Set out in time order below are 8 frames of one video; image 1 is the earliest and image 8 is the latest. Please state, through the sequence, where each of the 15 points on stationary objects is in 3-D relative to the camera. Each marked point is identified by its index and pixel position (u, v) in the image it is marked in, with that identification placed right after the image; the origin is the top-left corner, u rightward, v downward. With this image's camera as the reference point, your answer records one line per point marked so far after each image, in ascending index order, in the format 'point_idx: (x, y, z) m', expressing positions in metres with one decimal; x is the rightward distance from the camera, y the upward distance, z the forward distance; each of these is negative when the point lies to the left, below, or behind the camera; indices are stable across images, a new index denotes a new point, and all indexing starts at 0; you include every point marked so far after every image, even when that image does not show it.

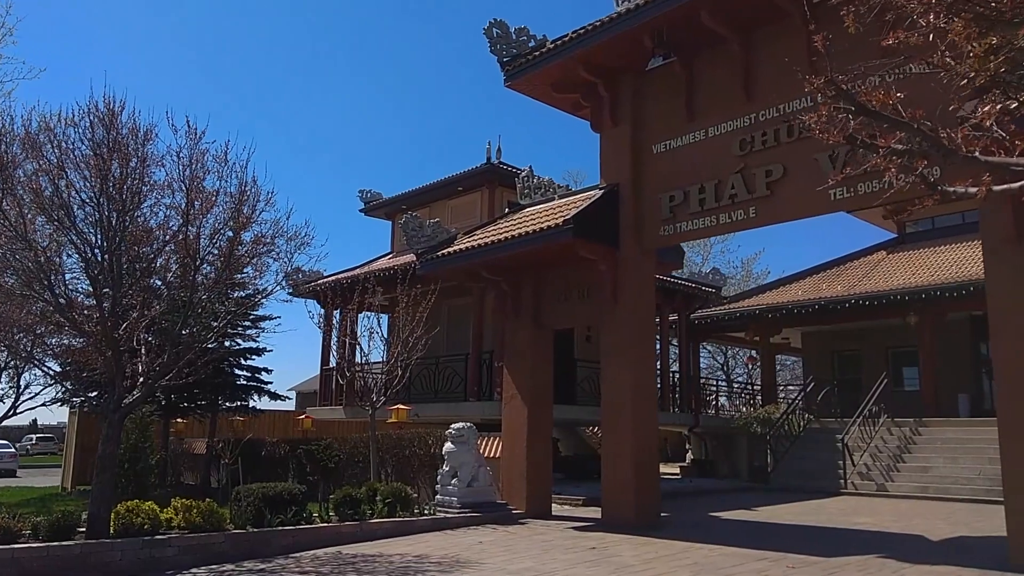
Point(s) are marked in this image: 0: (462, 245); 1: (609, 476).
0: (-0.8, +0.7, +13.2) m
1: (+1.4, -2.6, +11.2) m
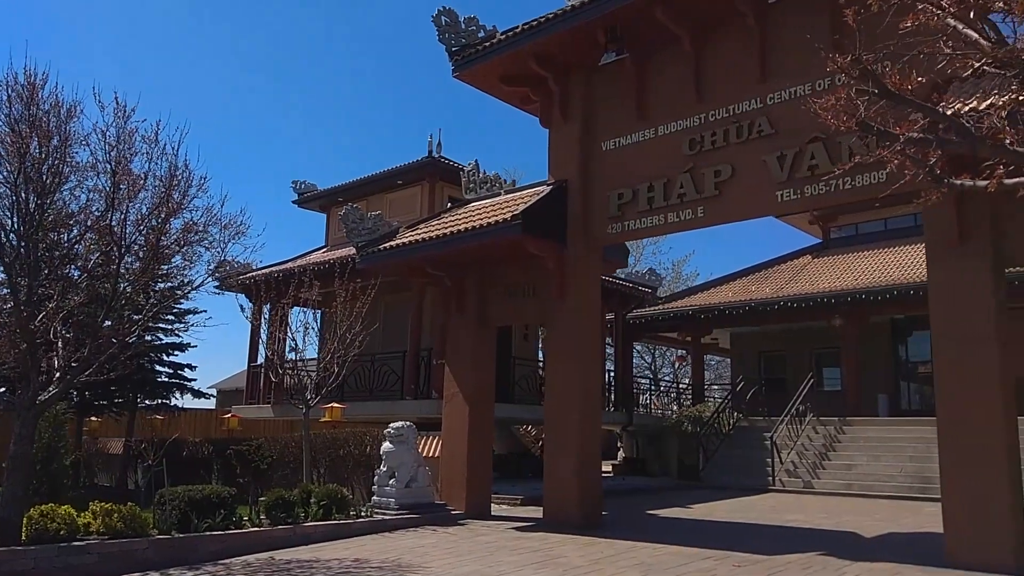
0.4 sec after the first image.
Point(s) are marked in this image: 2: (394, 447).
0: (-1.8, +0.8, +12.8) m
1: (+0.6, -2.6, +11.1) m
2: (-1.8, -2.4, +11.7) m
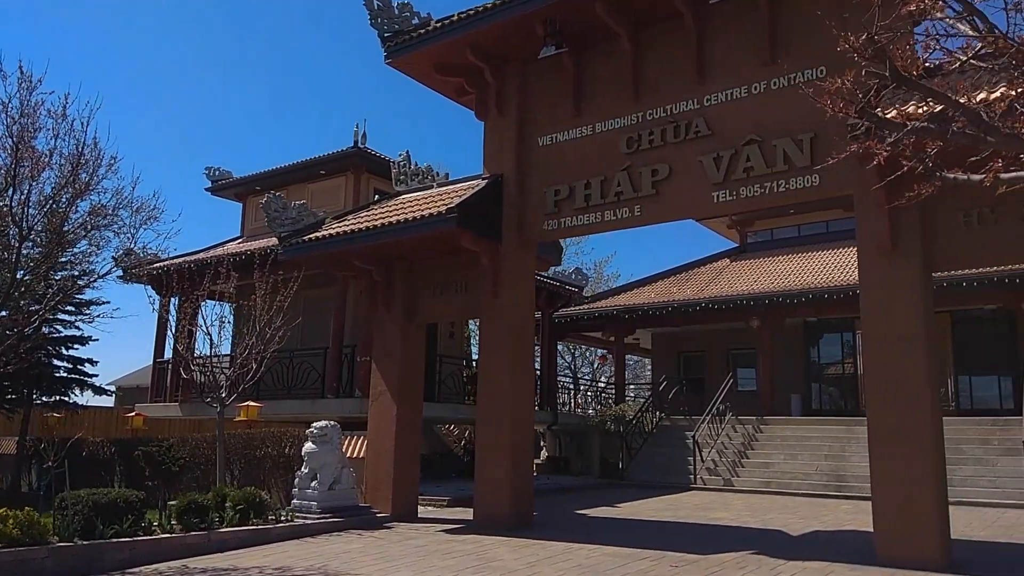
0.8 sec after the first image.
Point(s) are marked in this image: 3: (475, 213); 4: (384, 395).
0: (-2.8, +0.9, +12.3) m
1: (-0.4, -2.6, +10.8) m
2: (-2.8, -2.3, +11.2) m
3: (-0.5, +1.0, +10.8) m
4: (-2.0, -1.6, +12.1) m
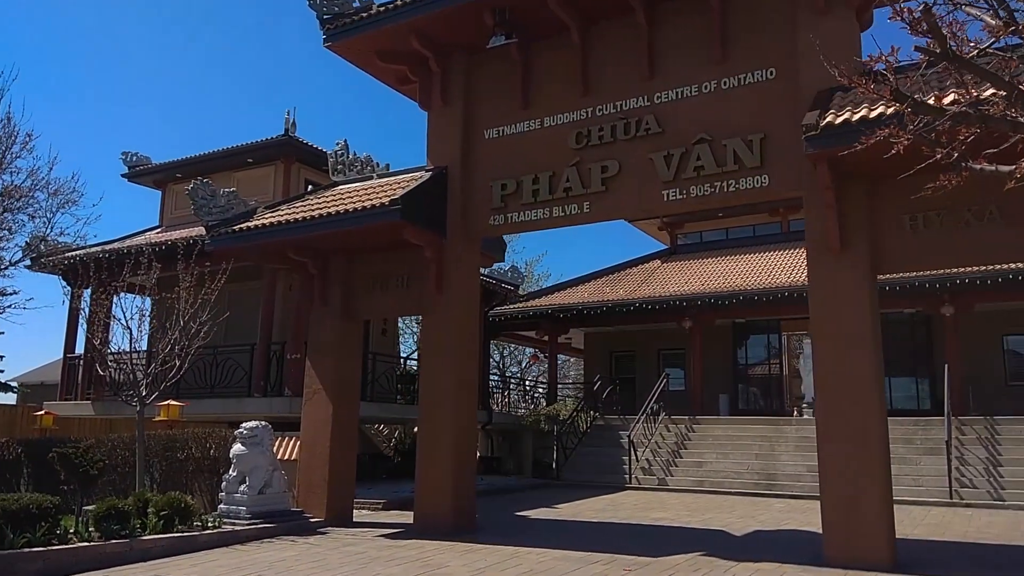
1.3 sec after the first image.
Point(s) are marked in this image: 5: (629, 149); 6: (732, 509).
0: (-3.7, +1.0, +11.7) m
1: (-1.2, -2.5, +10.5) m
2: (-3.6, -2.2, +10.6) m
3: (-1.2, +1.1, +10.5) m
4: (-2.9, -1.6, +11.6) m
5: (+1.5, +1.8, +9.9) m
6: (+3.6, -3.6, +13.0) m
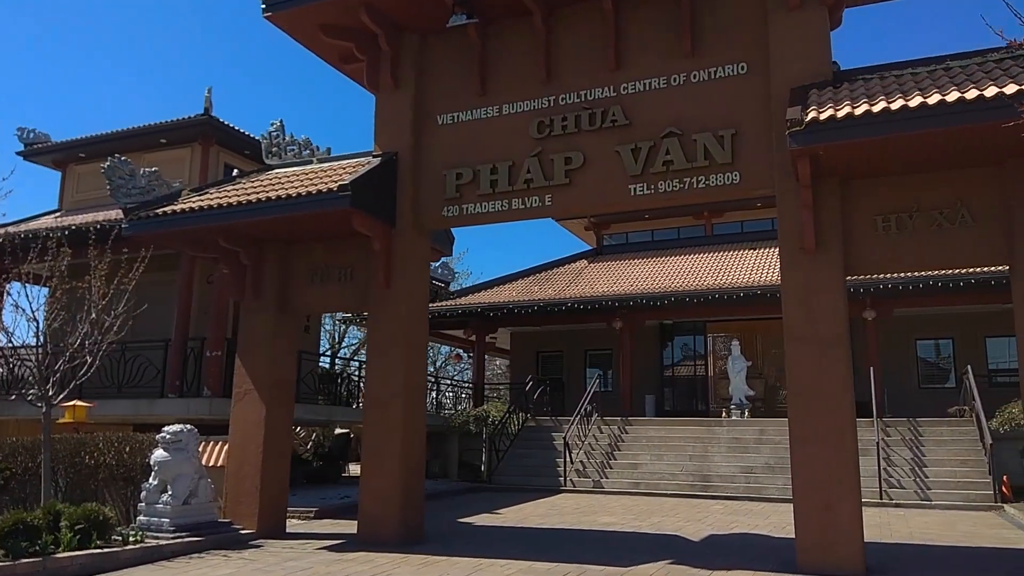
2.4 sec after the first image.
0: (-4.4, +1.1, +10.7) m
1: (-1.8, -2.4, +9.8) m
2: (-4.2, -2.0, +9.6) m
3: (-1.8, +1.2, +9.8) m
4: (-3.6, -1.4, +10.7) m
5: (+1.0, +1.8, +9.6) m
6: (+2.7, -3.6, +12.9) m
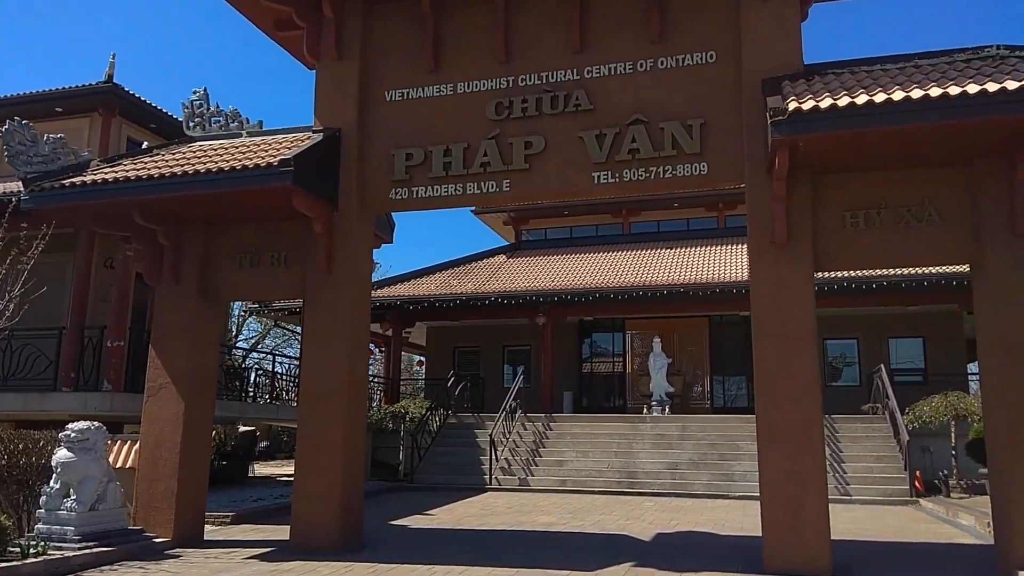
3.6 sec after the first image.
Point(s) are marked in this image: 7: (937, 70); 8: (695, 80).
0: (-5.0, +1.4, +9.6) m
1: (-2.4, -2.2, +9.0) m
2: (-4.7, -1.8, +8.5) m
3: (-2.3, +1.3, +9.0) m
4: (-4.2, -1.2, +9.7) m
5: (+0.5, +1.9, +9.1) m
6: (+1.6, -3.6, +12.7) m
7: (+4.2, +2.2, +7.8) m
8: (+2.0, +2.3, +8.8) m
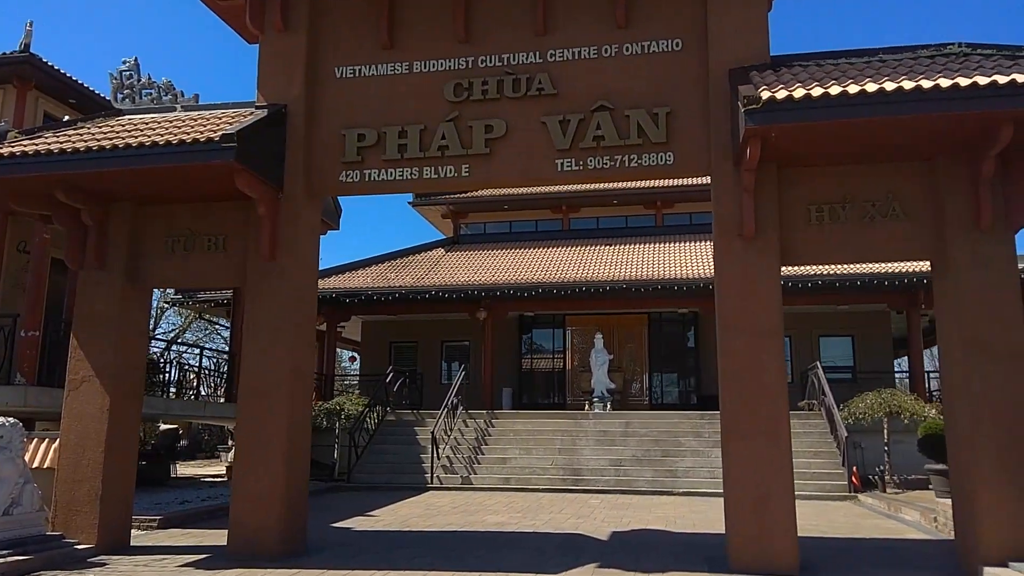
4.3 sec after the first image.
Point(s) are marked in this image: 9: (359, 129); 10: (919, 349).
0: (-5.5, +1.6, +8.7) m
1: (-2.9, -2.1, +8.4) m
2: (-5.1, -1.6, +7.7) m
3: (-2.7, +1.5, +8.4) m
4: (-4.8, -1.1, +8.9) m
5: (+0.1, +2.0, +8.8) m
6: (+0.8, -3.5, +12.4) m
7: (+3.8, +2.2, +7.8) m
8: (+1.6, +2.4, +8.6) m
9: (-1.7, +1.8, +9.0) m
10: (+10.0, -1.5, +19.4) m
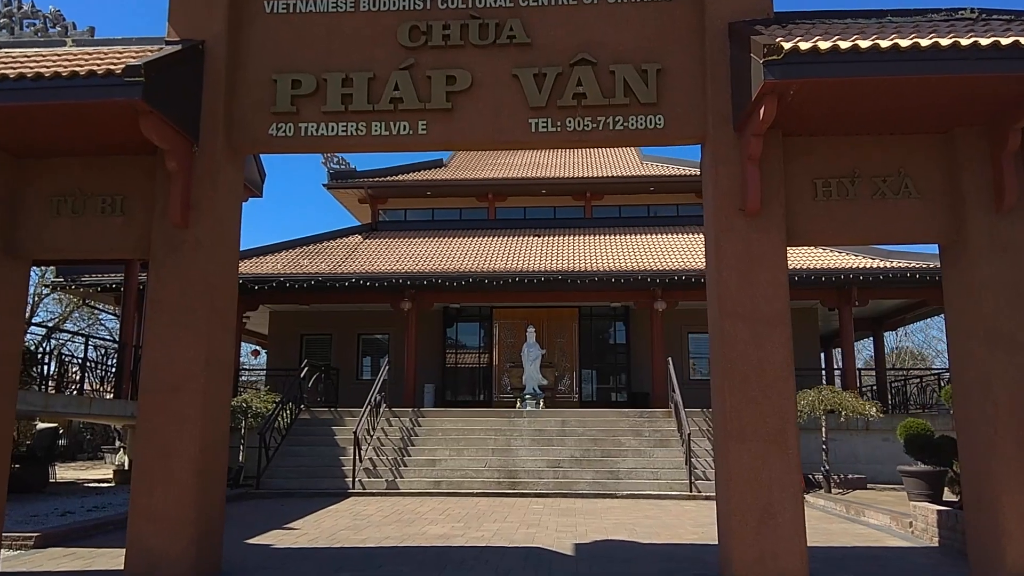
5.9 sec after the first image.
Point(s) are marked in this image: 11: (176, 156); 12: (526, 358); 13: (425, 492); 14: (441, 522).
0: (-5.7, +1.9, +6.9) m
1: (-3.2, -1.9, +6.8) m
2: (-5.3, -1.4, +5.9) m
3: (-3.0, +1.7, +6.8) m
4: (-5.1, -0.8, +7.1) m
5: (-0.3, +2.2, +7.6) m
6: (-0.1, -3.2, +11.3) m
7: (+3.6, +2.3, +7.0) m
8: (+1.3, +2.6, +7.5) m
9: (-2.1, +2.0, +7.6) m
10: (+8.3, -1.4, +19.3) m
11: (-3.0, +1.2, +7.1) m
12: (+0.3, -1.7, +19.2) m
13: (-1.6, -3.6, +14.0) m
14: (-1.0, -3.2, +10.7) m
